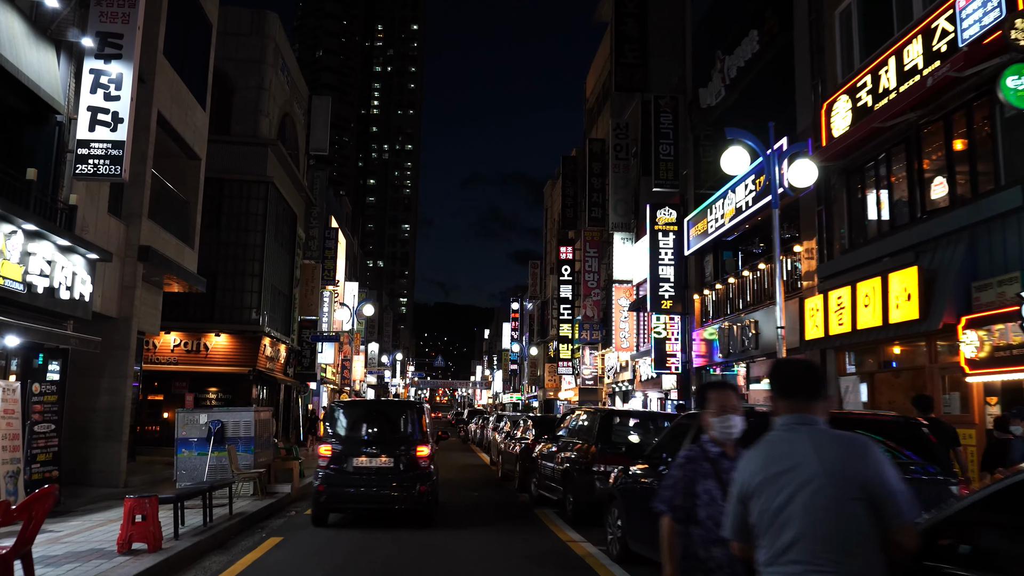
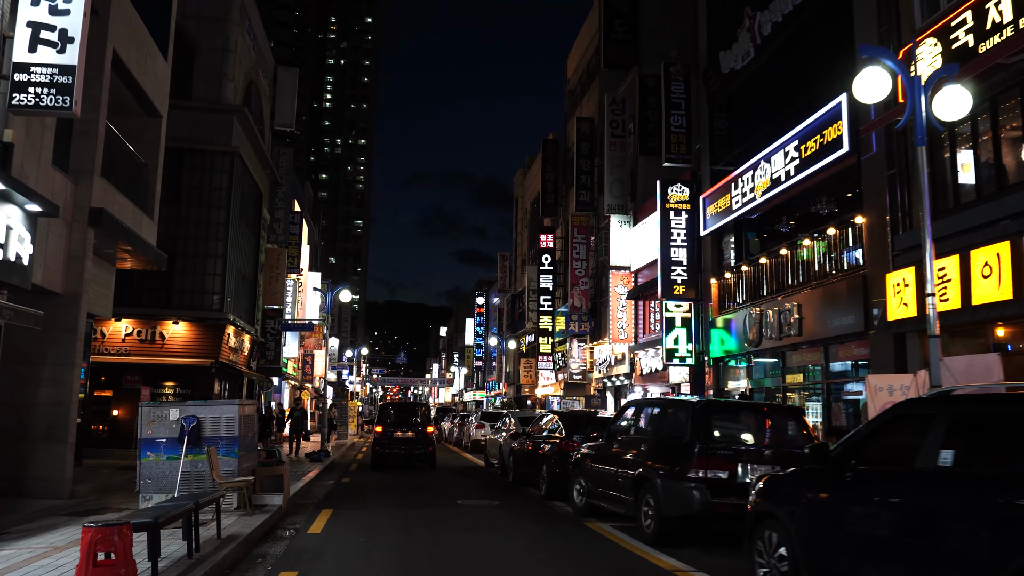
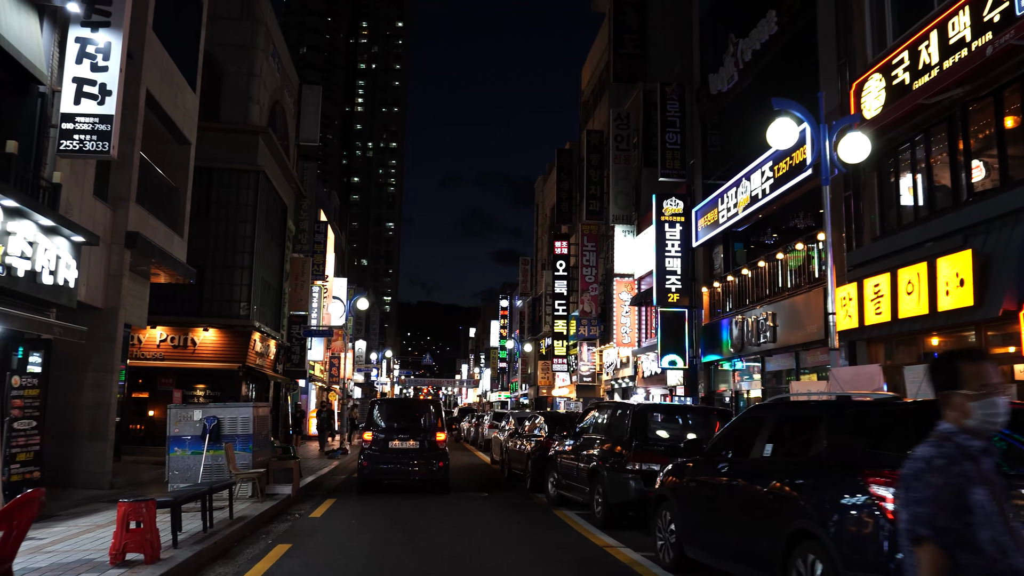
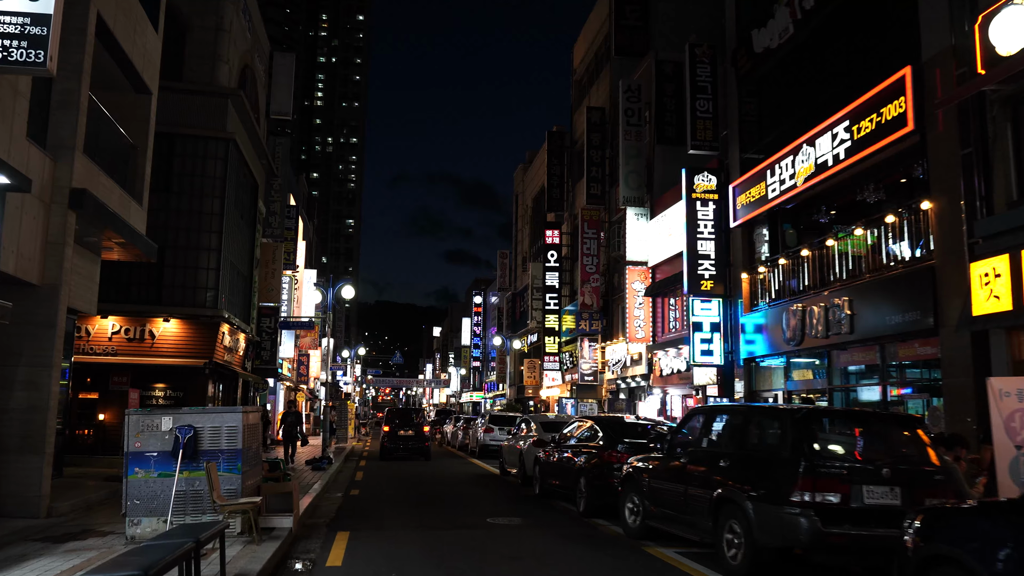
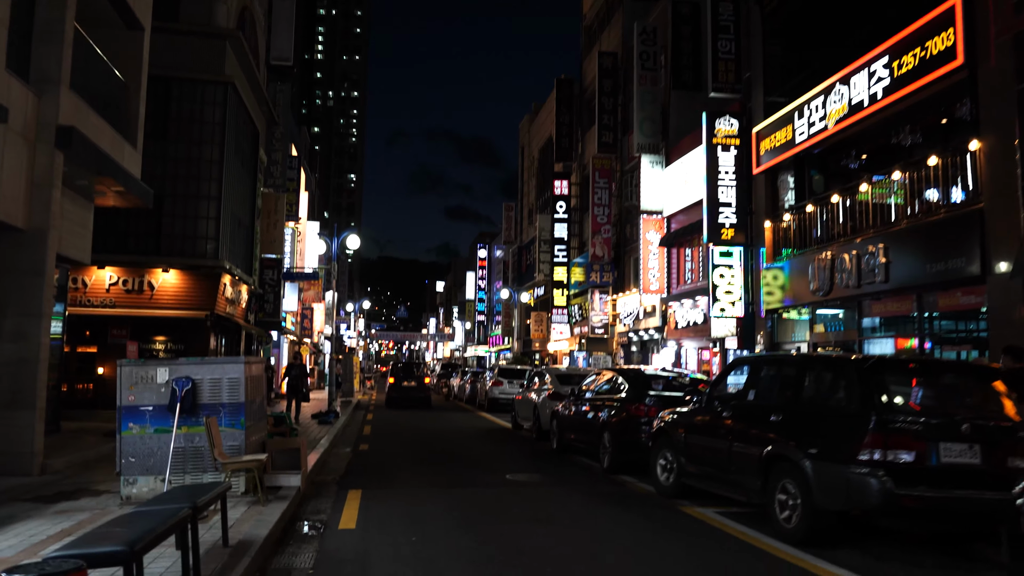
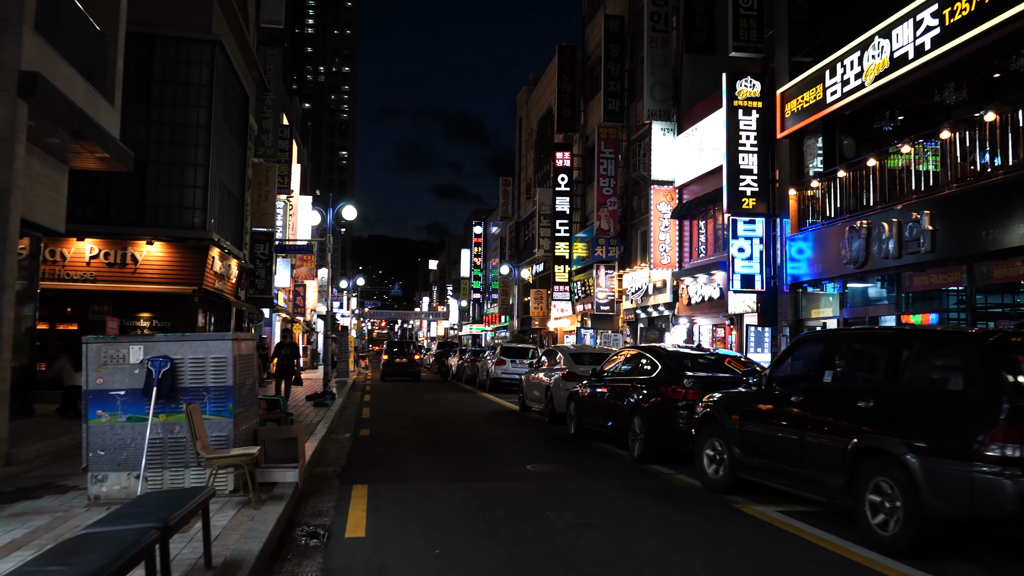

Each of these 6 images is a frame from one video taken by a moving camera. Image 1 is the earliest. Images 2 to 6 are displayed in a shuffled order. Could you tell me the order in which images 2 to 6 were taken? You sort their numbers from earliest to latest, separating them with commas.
3, 2, 4, 5, 6
